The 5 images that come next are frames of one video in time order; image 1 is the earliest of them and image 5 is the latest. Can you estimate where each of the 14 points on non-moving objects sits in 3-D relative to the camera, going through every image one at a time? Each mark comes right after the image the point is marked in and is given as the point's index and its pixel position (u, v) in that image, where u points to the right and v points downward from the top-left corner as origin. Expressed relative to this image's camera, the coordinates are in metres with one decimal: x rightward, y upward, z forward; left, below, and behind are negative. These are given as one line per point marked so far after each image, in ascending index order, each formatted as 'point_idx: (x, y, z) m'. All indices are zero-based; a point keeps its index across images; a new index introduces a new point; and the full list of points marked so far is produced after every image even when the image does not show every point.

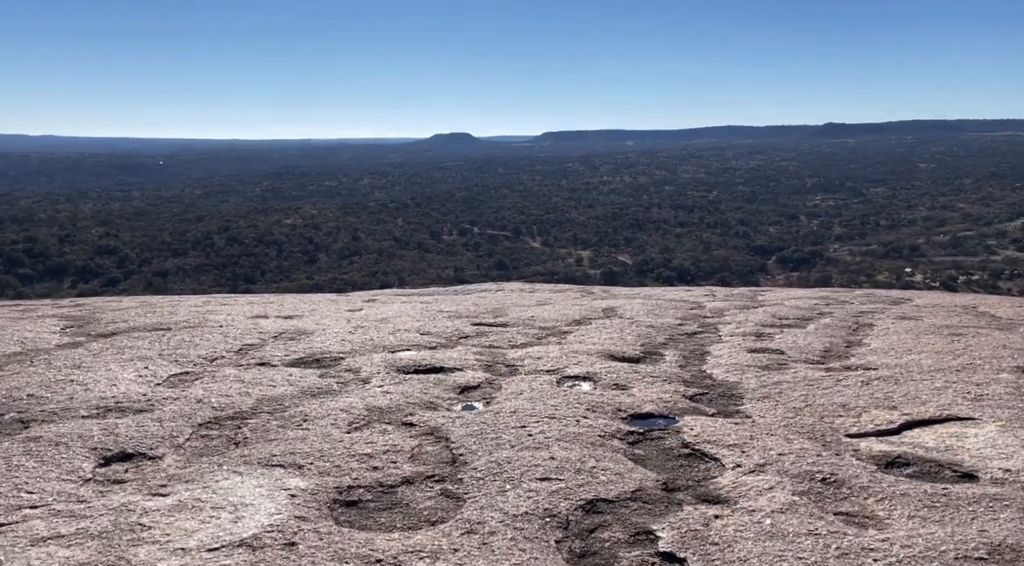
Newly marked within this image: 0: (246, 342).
0: (-2.0, -0.4, +6.5) m
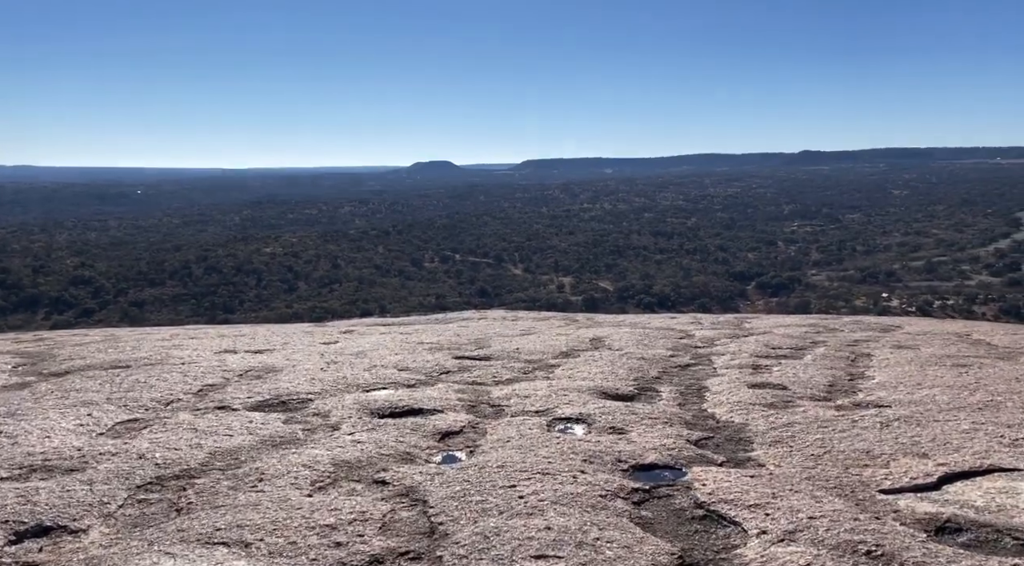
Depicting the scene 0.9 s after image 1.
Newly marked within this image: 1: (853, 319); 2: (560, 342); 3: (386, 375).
0: (-2.1, -0.7, +5.9) m
1: (+6.0, -0.6, +15.0) m
2: (+0.6, -0.7, +9.8) m
3: (-1.0, -0.7, +6.6) m
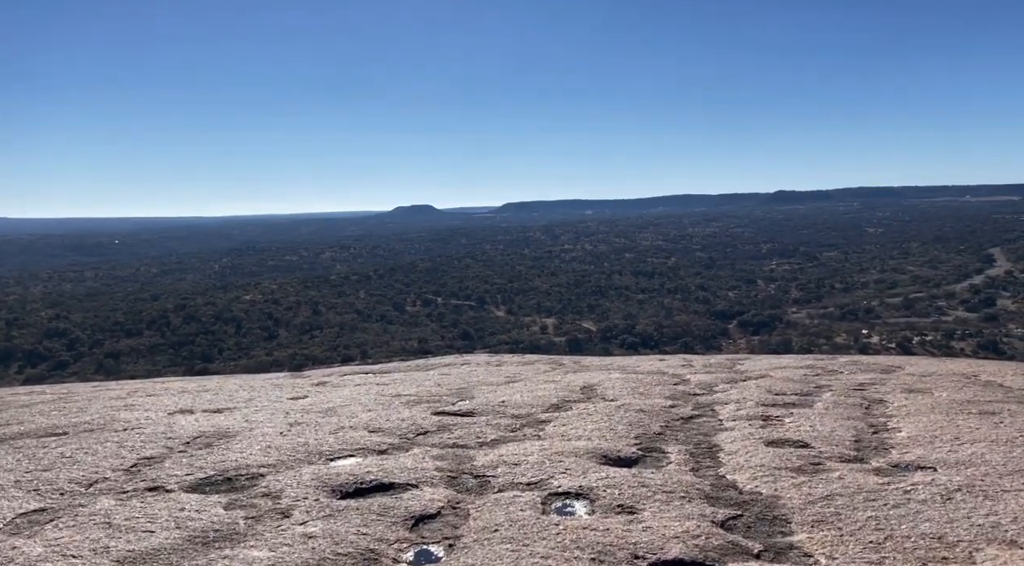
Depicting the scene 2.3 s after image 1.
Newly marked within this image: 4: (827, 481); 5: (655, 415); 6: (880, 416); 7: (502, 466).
0: (-2.2, -1.0, +5.1) m
1: (+5.7, -1.3, +14.4) m
2: (+0.4, -1.2, +9.1) m
3: (-1.1, -1.1, +5.8) m
4: (+1.6, -1.0, +4.3) m
5: (+1.2, -1.1, +7.3) m
6: (+3.1, -1.1, +7.3) m
7: (-0.1, -1.0, +4.9) m
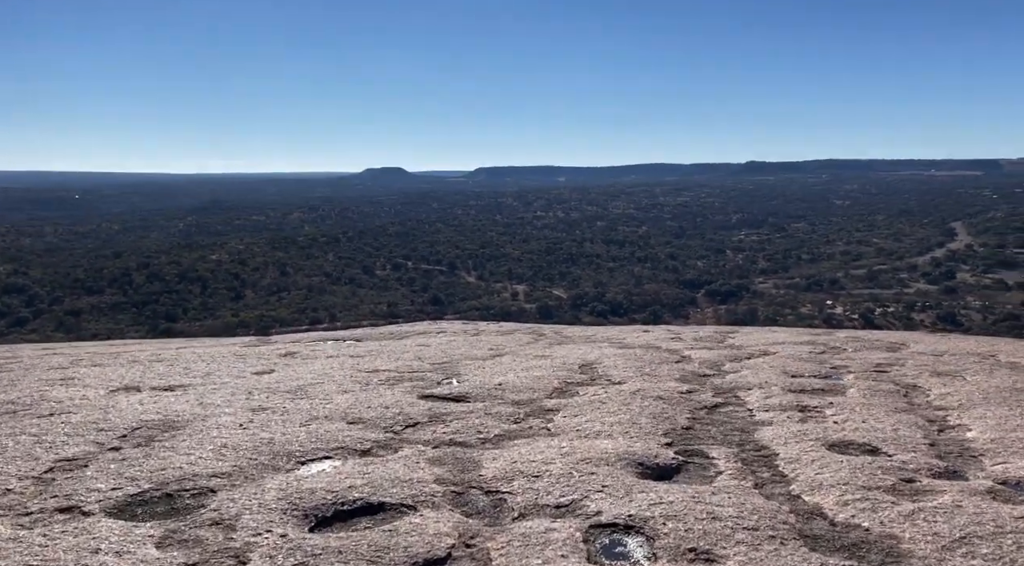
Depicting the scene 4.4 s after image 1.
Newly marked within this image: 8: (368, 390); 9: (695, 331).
0: (-2.1, -0.8, +4.1) m
1: (+5.4, -0.9, +13.6) m
2: (+0.3, -0.8, +8.1) m
3: (-1.0, -0.8, +4.8) m
4: (+1.7, -0.9, +3.3) m
5: (+1.2, -0.9, +6.4) m
6: (+3.1, -0.9, +6.4) m
7: (0.0, -0.9, +3.9) m
8: (-1.2, -0.9, +7.0) m
9: (+3.0, -0.8, +13.2) m
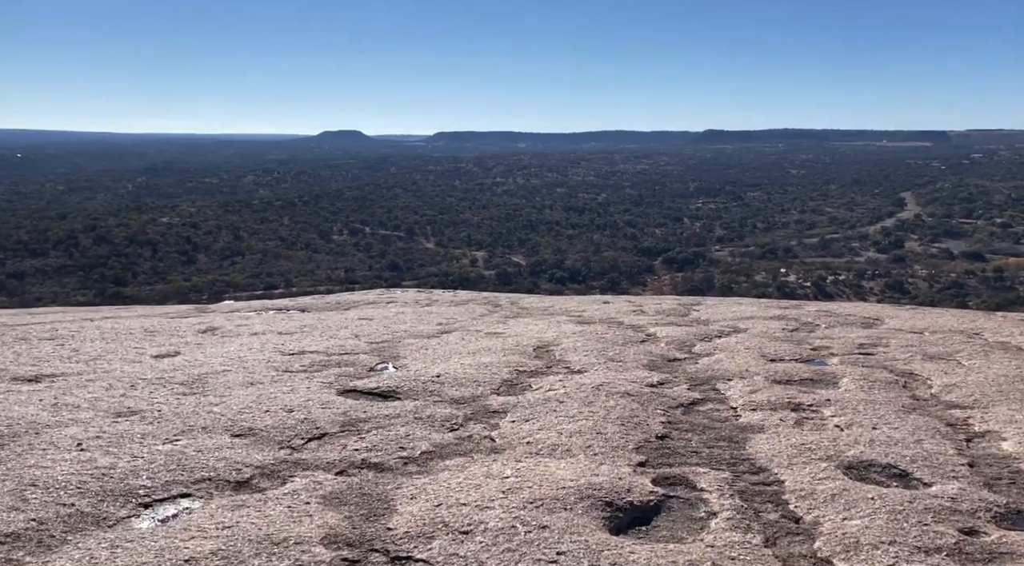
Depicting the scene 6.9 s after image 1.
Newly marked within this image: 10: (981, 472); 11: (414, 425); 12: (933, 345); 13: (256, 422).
0: (-2.4, -0.7, +2.9) m
1: (+4.7, -0.4, +12.7) m
2: (-0.1, -0.6, +7.0) m
3: (-1.3, -0.7, +3.6) m
4: (+1.4, -0.8, +2.3) m
5: (+0.8, -0.7, +5.3) m
6: (+2.7, -0.8, +5.4) m
7: (-0.2, -0.8, +2.8) m
8: (-1.6, -0.7, +5.8) m
9: (+2.2, -0.4, +12.3) m
10: (+2.0, -0.8, +3.7) m
11: (-0.5, -0.7, +4.6) m
12: (+4.5, -0.7, +8.9) m
13: (-1.3, -0.7, +4.4) m
